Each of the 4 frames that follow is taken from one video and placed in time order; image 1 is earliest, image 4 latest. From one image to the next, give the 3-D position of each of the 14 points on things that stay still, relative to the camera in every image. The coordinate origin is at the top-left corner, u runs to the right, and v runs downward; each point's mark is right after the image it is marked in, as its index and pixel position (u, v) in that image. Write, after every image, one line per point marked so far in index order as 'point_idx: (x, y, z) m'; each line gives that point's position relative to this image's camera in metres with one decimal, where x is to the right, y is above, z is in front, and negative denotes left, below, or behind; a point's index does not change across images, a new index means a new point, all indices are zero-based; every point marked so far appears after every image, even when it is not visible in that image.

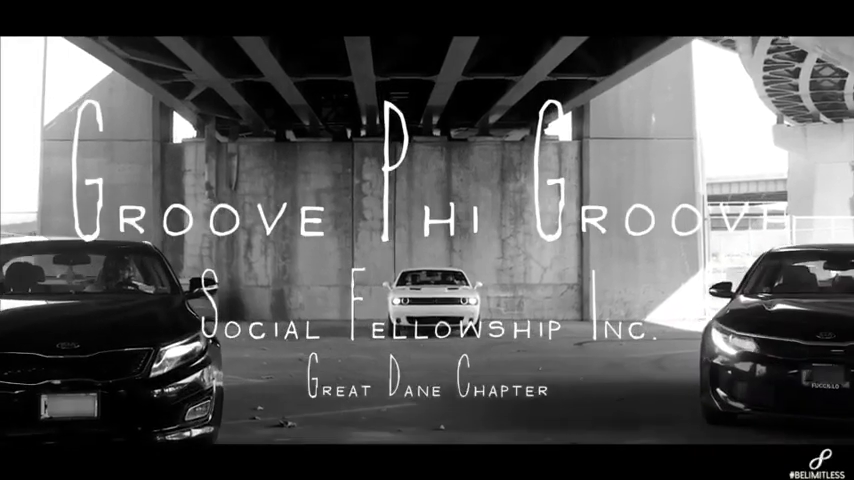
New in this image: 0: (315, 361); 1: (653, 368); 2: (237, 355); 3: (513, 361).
0: (-1.5, -1.6, +10.9) m
1: (+3.0, -1.5, +10.7) m
2: (-2.6, -1.6, +11.1) m
3: (+1.2, -1.6, +11.2) m
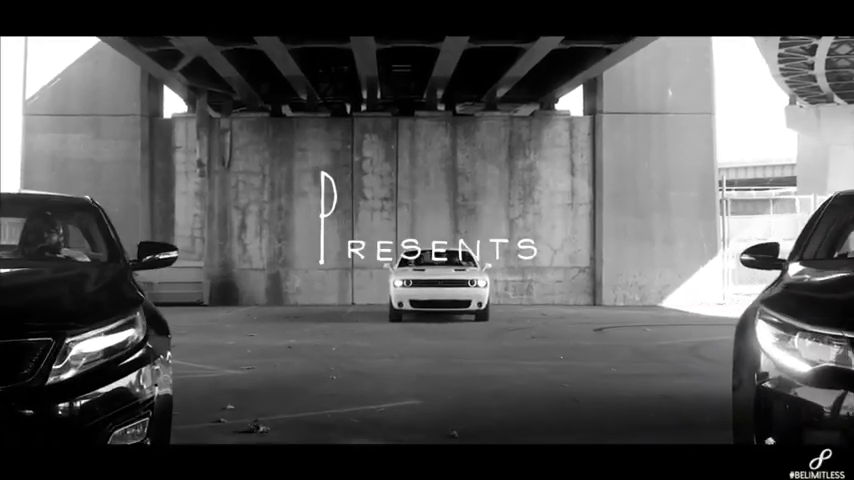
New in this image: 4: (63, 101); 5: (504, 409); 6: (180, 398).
0: (-1.4, -1.3, +9.8) m
1: (+3.0, -1.2, +9.6) m
2: (-2.5, -1.2, +10.0) m
3: (+1.2, -1.3, +10.1) m
4: (-8.8, +3.4, +20.0) m
5: (+0.6, -1.2, +6.1) m
6: (-1.9, -1.2, +6.1) m
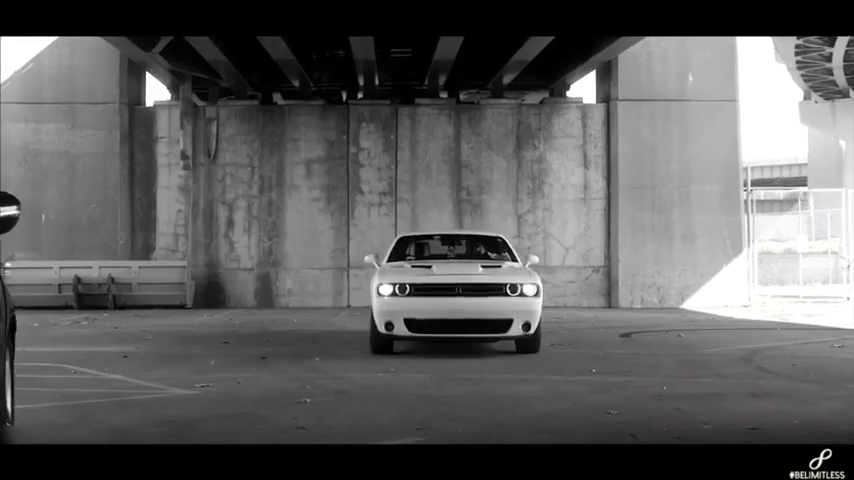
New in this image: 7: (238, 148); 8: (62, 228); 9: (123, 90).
0: (-1.4, -1.2, +8.3) m
1: (+3.0, -1.1, +8.1) m
2: (-2.5, -1.2, +8.6) m
3: (+1.3, -1.2, +8.6) m
4: (-8.8, +3.4, +18.6) m
5: (+0.6, -1.1, +4.6) m
6: (-1.8, -1.1, +4.6) m
7: (-4.3, +2.1, +18.7) m
8: (-8.2, +0.3, +18.5) m
9: (-6.9, +3.4, +18.7) m
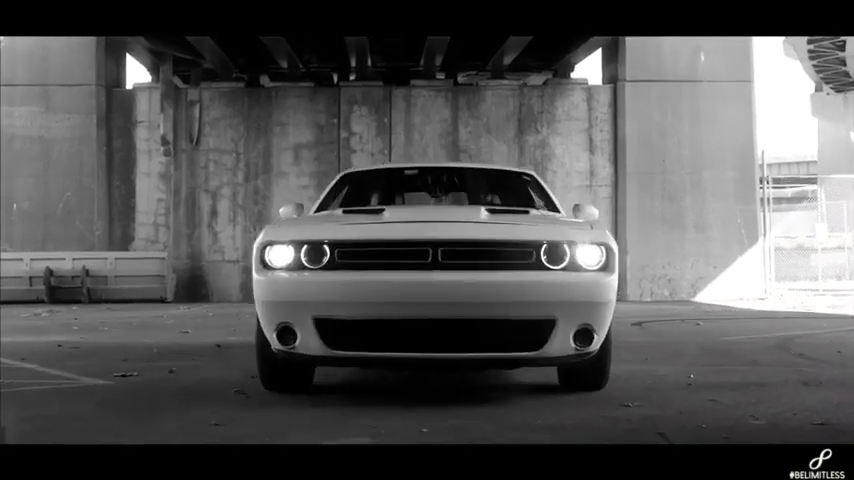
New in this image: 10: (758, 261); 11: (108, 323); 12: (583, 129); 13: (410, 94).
0: (-1.6, -0.9, +7.2) m
1: (+2.9, -0.9, +7.0) m
2: (-2.7, -0.9, +7.5) m
3: (+1.1, -1.0, +7.5) m
4: (-8.9, +3.6, +17.5) m
5: (+0.4, -0.9, +3.5) m
6: (-2.0, -0.8, +3.5) m
7: (-4.4, +2.3, +17.7) m
8: (-8.3, +0.5, +17.4) m
9: (-7.0, +3.6, +17.6) m
10: (+7.0, -0.4, +17.4) m
11: (-4.0, -1.0, +10.3) m
12: (+3.4, +2.4, +17.9) m
13: (-0.4, +3.1, +17.7) m
